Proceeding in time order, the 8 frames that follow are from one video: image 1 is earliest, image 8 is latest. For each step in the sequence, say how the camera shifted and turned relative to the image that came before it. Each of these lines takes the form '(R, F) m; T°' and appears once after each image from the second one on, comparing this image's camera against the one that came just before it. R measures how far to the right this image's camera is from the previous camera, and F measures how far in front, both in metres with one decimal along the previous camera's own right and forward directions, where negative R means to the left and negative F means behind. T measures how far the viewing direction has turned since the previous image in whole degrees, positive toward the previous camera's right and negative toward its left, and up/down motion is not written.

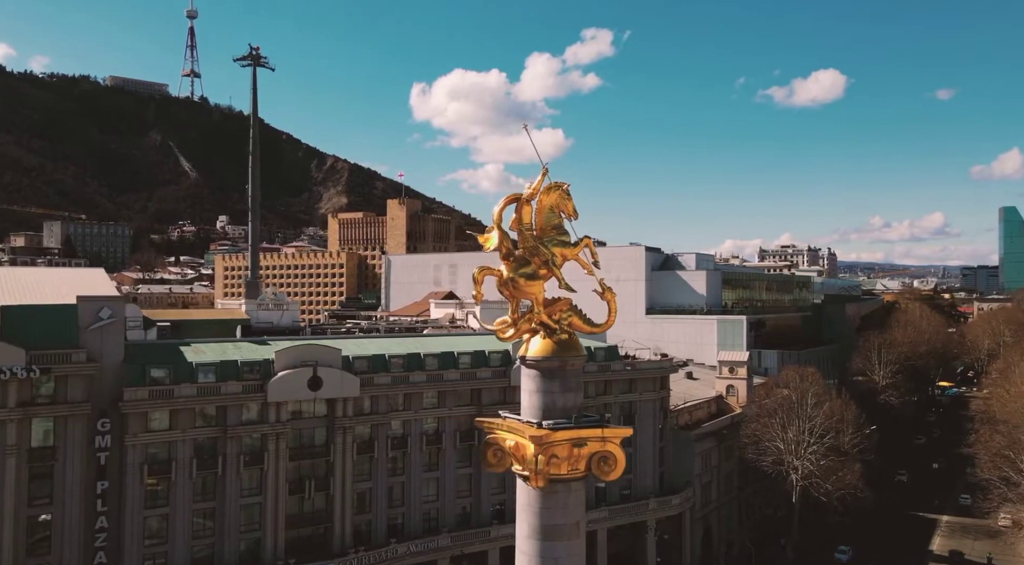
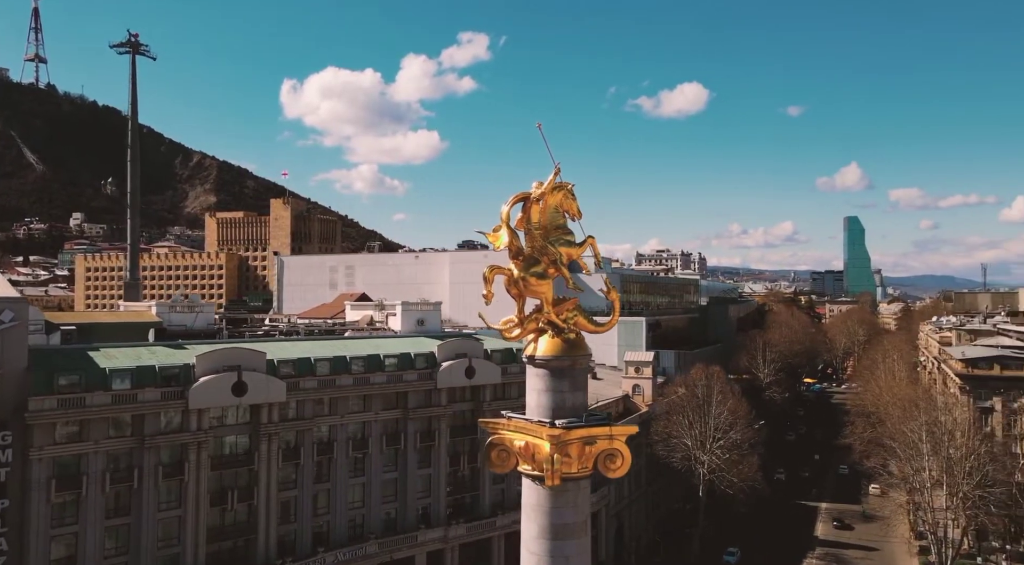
(-3.6, +0.1) m; +9°
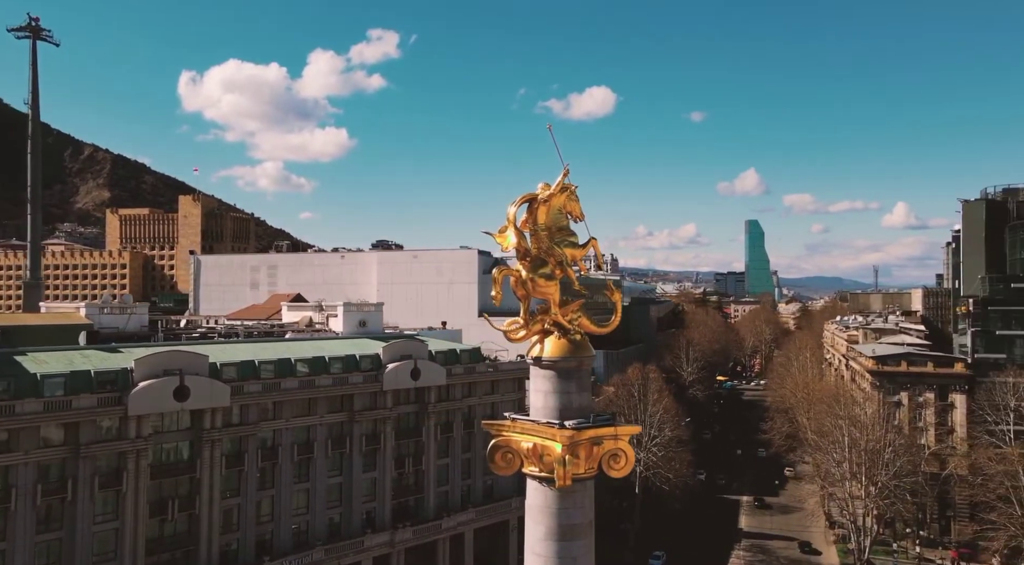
(-2.7, +0.2) m; +7°
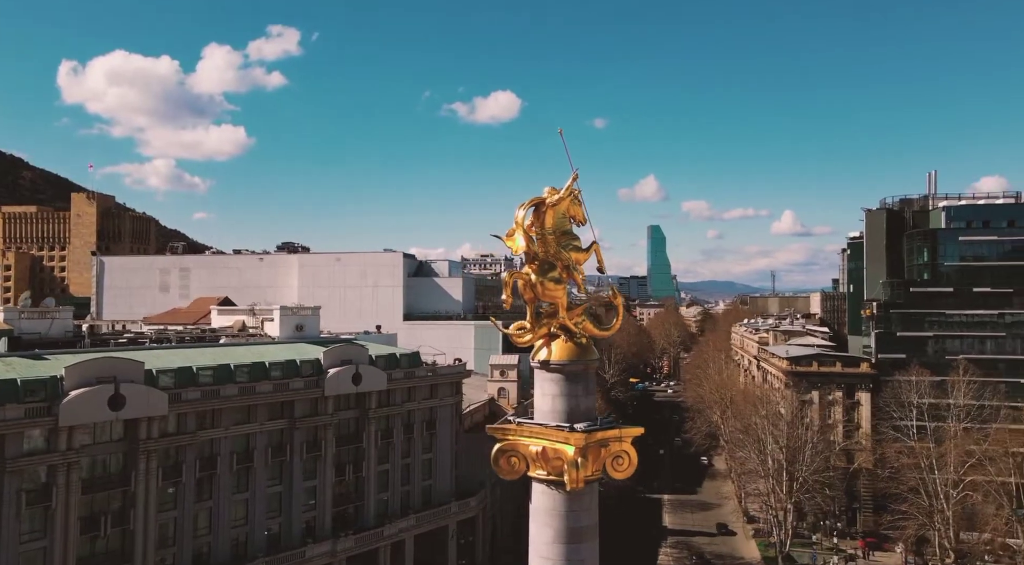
(-2.8, +0.2) m; +7°
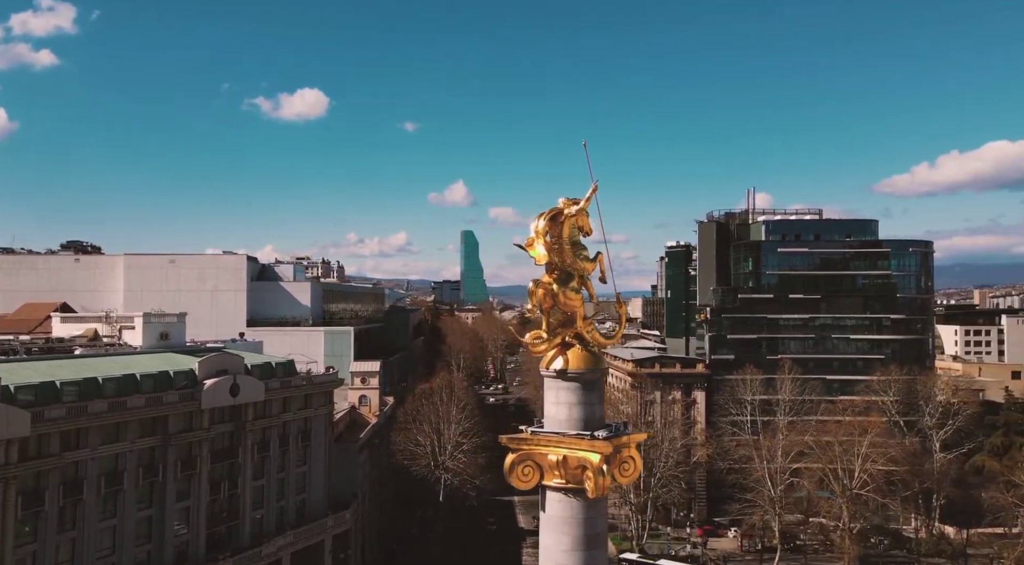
(-5.7, +1.0) m; +15°
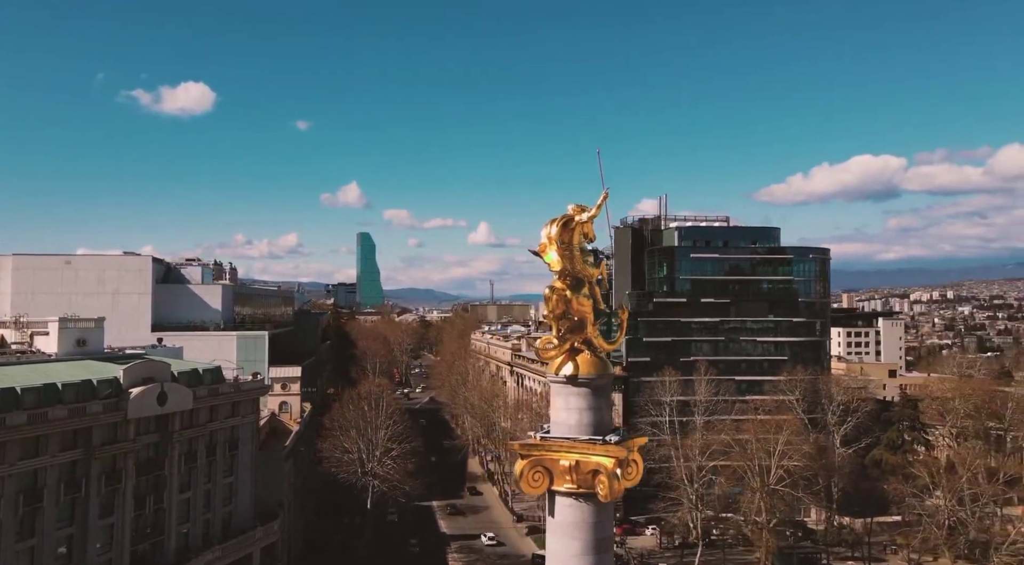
(-3.2, +0.2) m; +8°
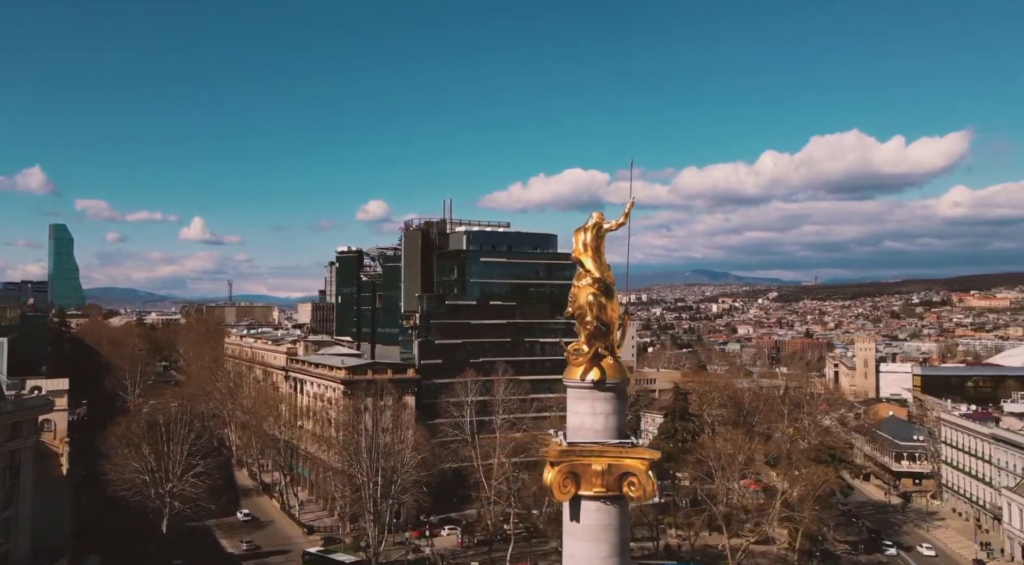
(-8.2, +1.9) m; +21°
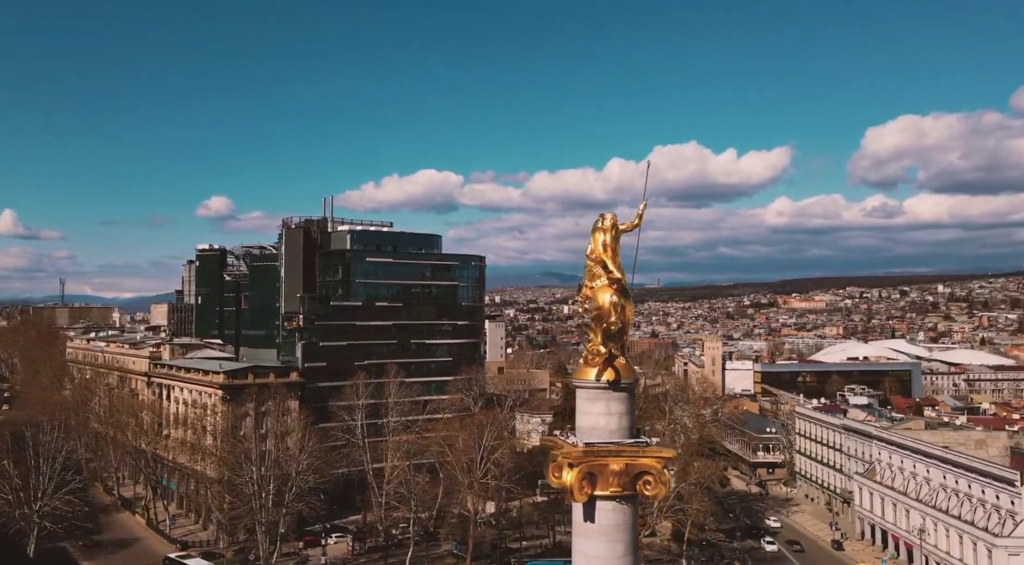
(-4.4, +1.1) m; +11°
